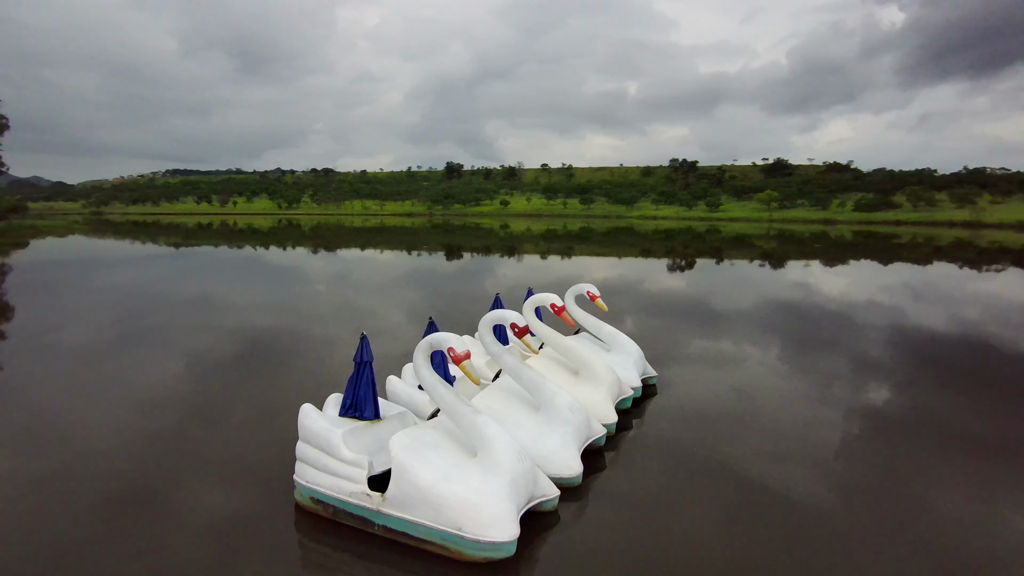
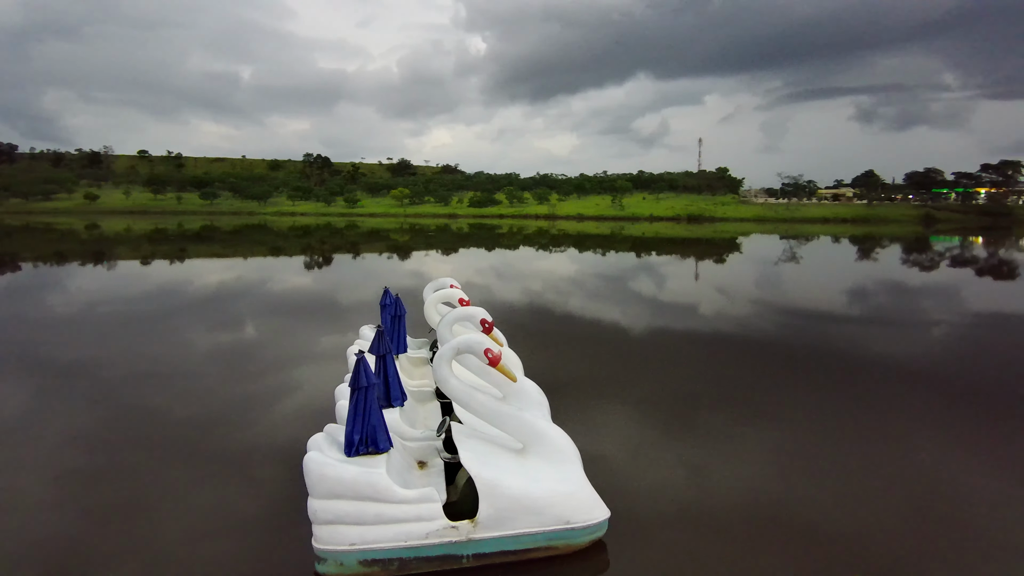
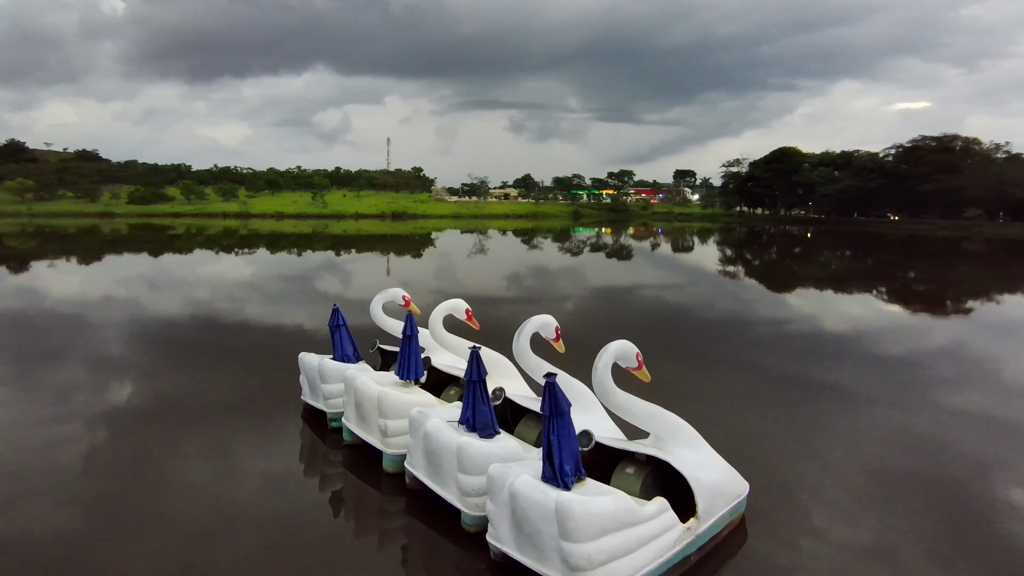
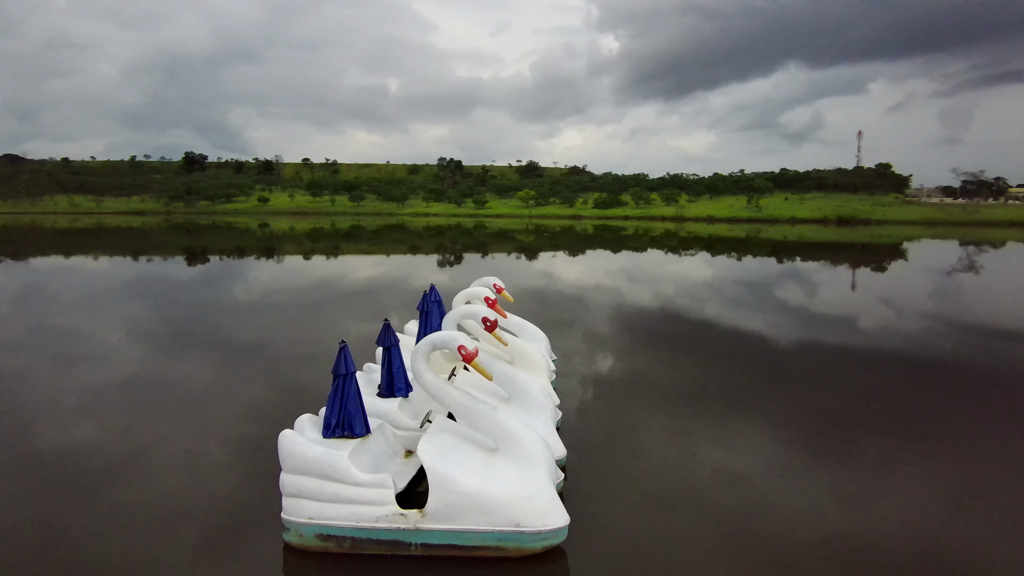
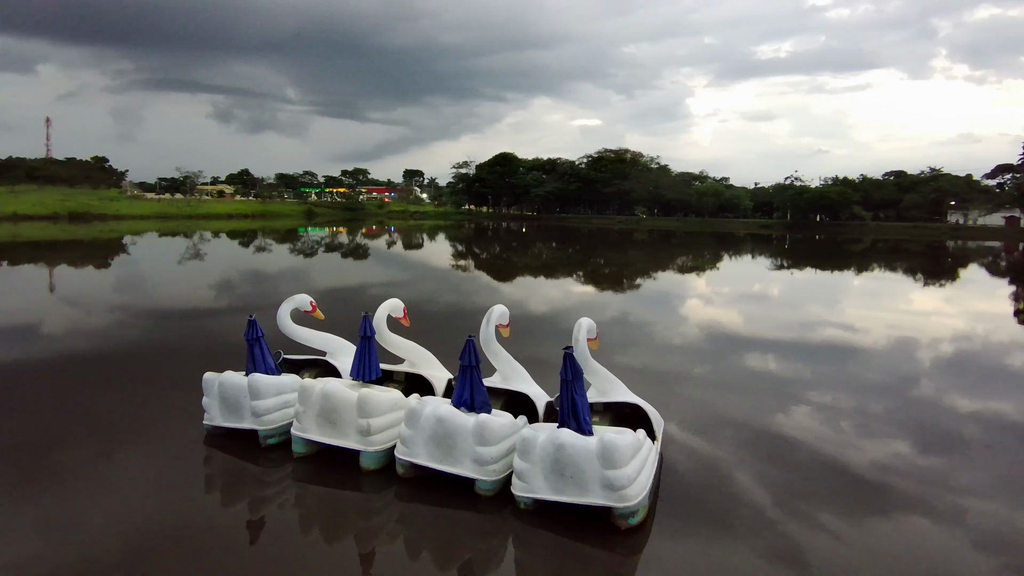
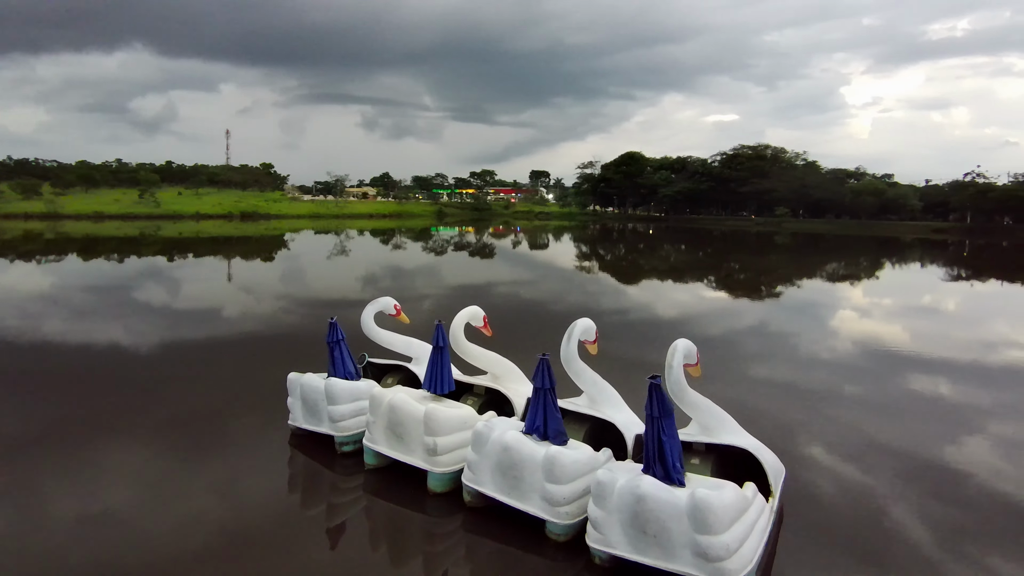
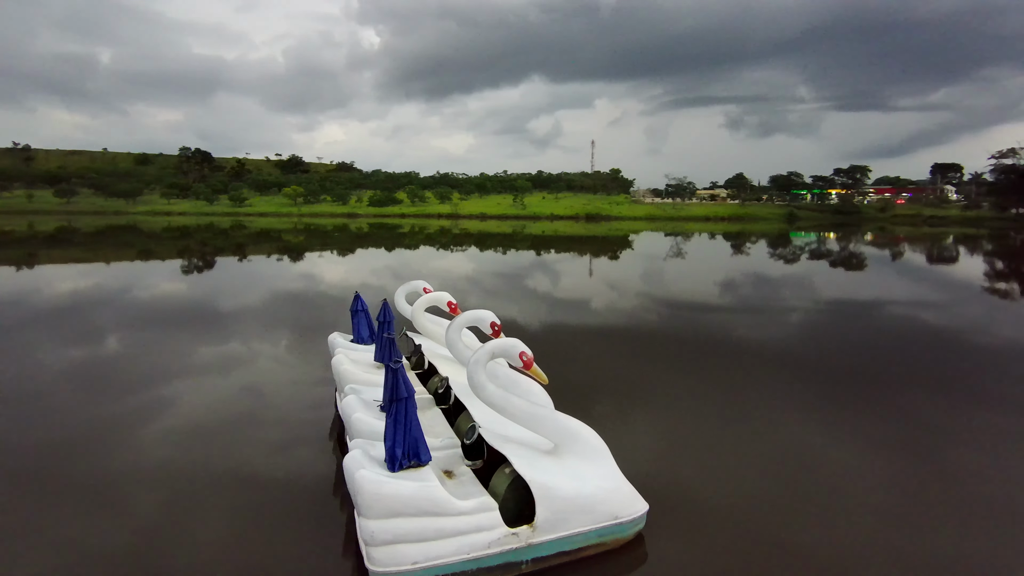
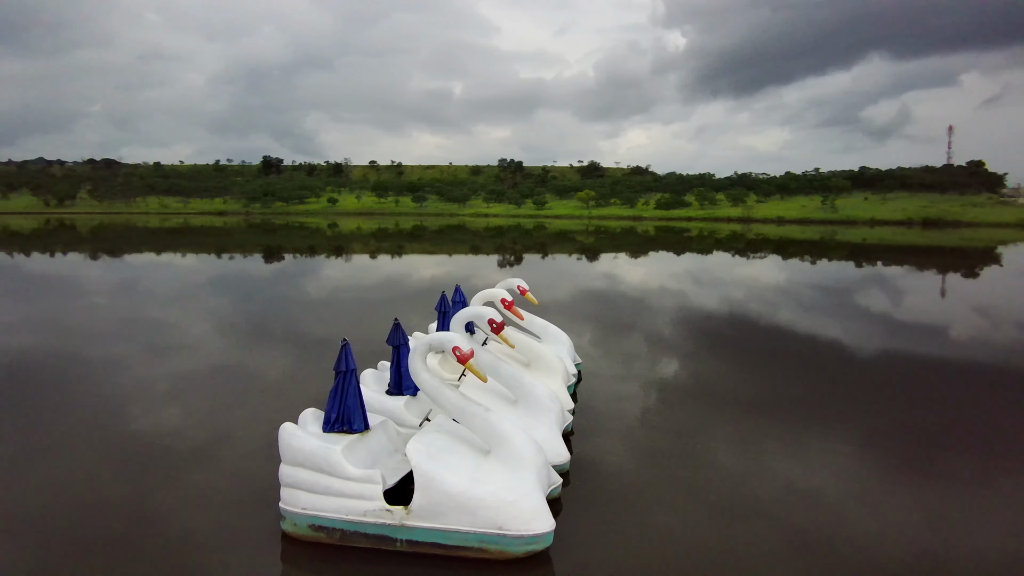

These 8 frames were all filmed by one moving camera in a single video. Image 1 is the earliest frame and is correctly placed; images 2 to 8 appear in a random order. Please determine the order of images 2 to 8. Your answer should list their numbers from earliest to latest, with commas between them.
8, 4, 2, 7, 3, 6, 5
